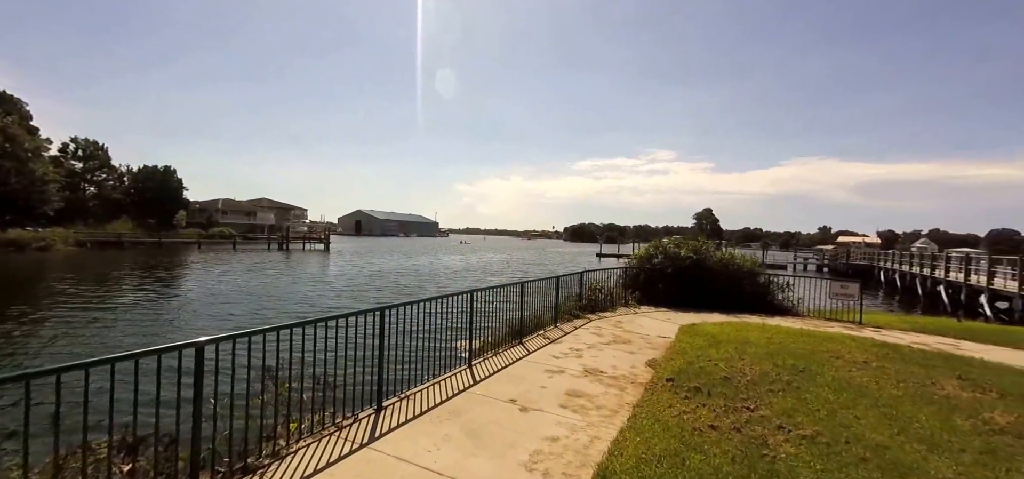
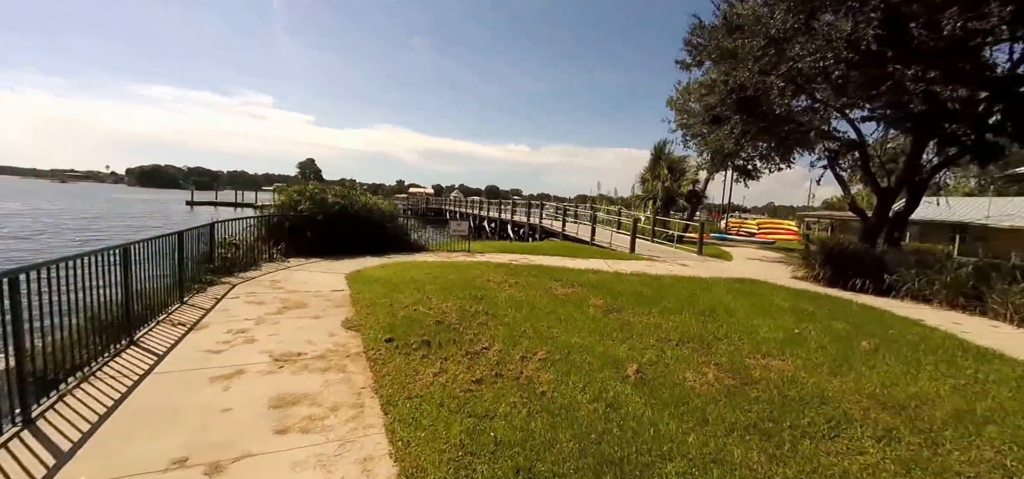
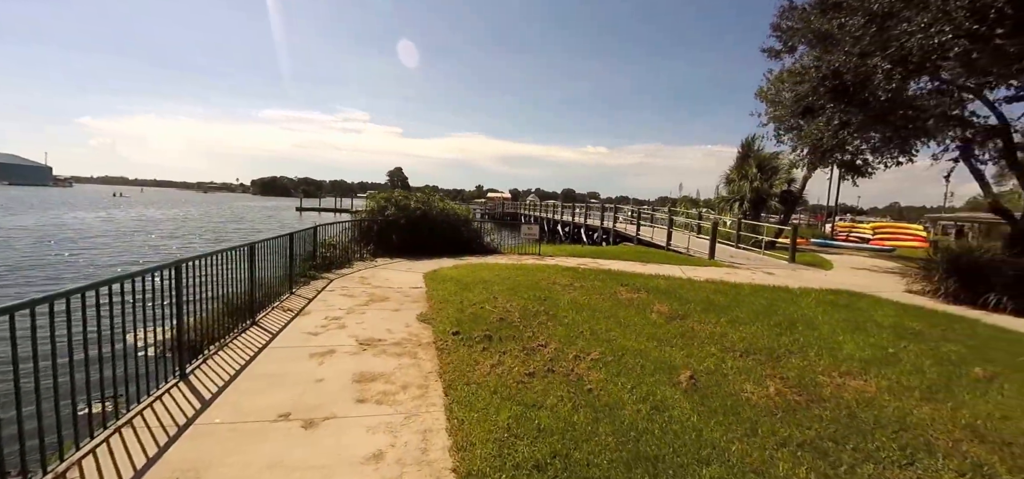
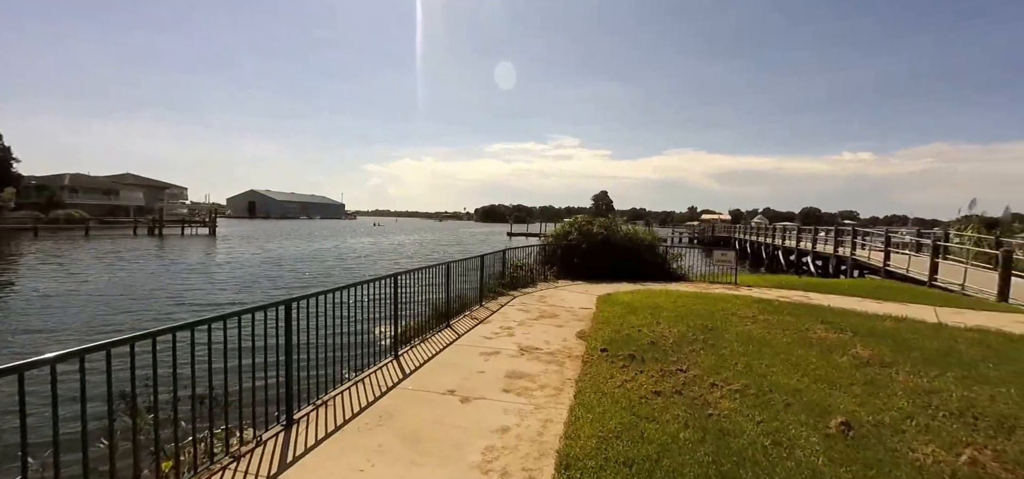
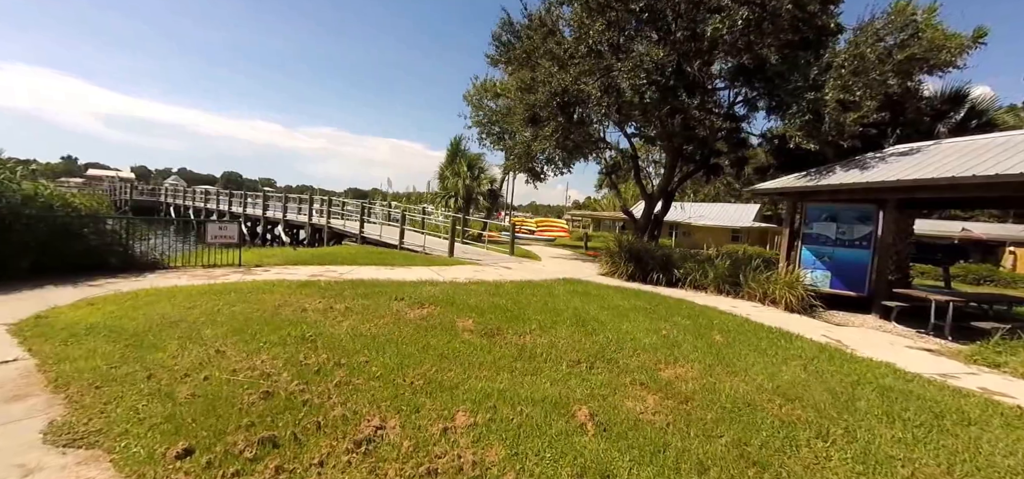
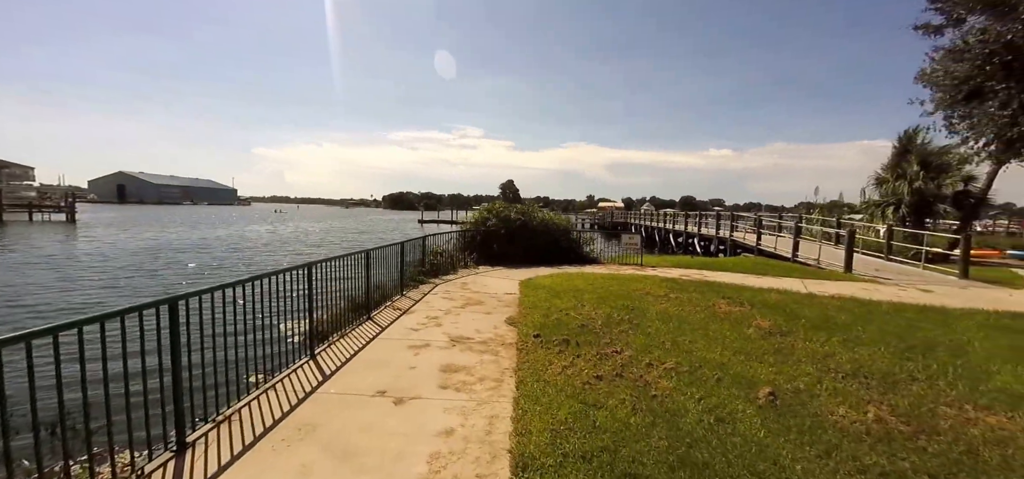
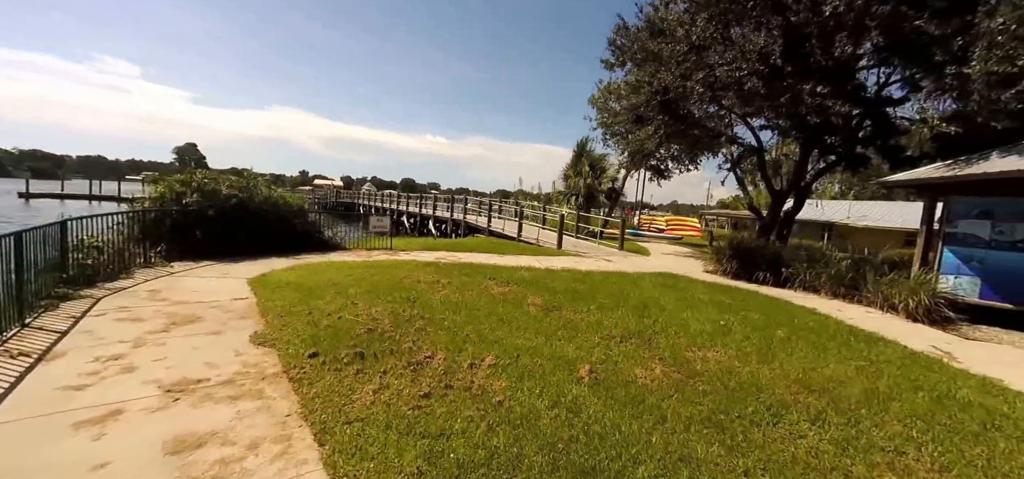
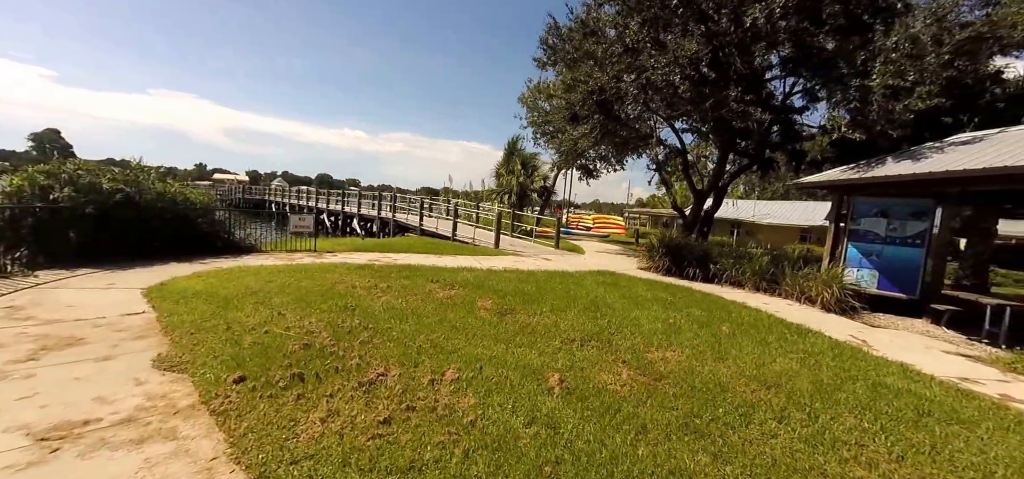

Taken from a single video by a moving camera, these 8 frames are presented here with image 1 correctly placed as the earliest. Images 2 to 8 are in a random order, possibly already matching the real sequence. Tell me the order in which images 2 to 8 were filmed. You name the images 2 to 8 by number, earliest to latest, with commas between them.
4, 6, 3, 2, 7, 8, 5
